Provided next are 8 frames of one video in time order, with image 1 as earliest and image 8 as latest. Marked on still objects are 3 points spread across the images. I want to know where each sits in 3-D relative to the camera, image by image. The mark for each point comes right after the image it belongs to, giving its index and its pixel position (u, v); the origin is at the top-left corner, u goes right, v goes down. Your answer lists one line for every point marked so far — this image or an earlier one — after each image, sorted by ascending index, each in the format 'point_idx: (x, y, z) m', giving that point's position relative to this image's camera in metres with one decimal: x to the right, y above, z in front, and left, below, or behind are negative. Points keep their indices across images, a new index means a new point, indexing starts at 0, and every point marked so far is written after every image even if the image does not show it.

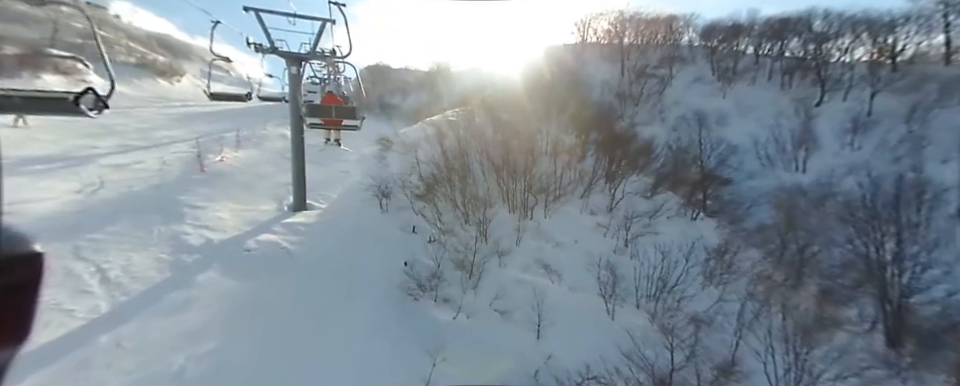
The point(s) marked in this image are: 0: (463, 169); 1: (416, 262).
0: (-0.5, +0.8, +12.9) m
1: (-1.6, -1.7, +9.1) m
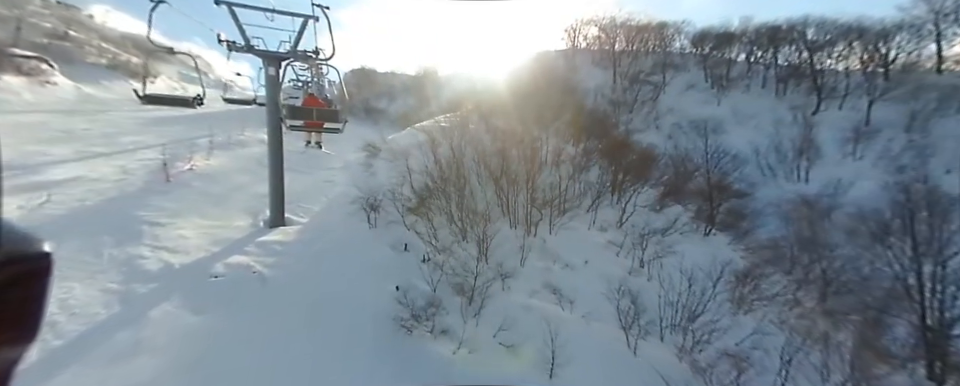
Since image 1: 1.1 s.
0: (-0.6, +0.4, +12.0) m
1: (-1.5, -2.0, +8.0) m
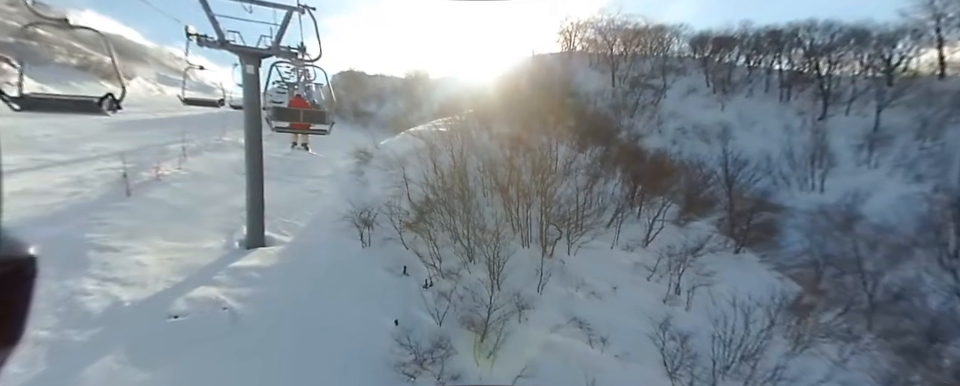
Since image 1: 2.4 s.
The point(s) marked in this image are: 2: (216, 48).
0: (-0.5, 0.0, +10.8) m
1: (-1.3, -2.4, +6.8) m
2: (-6.4, +3.5, +8.9) m
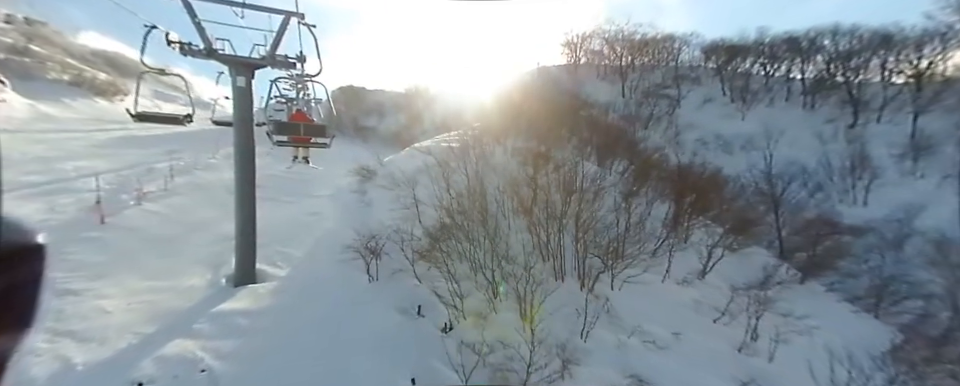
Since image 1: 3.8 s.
0: (+0.1, -0.6, +9.6) m
1: (-0.7, -2.9, +5.5) m
2: (-5.9, +2.9, +7.8) m
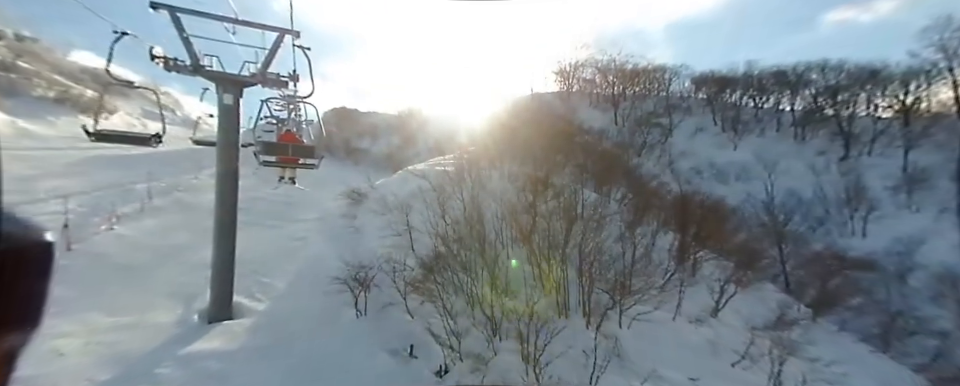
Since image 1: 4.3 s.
0: (0.0, -1.3, +9.1) m
1: (-0.7, -3.3, +4.9) m
2: (-5.9, +2.4, +7.4) m
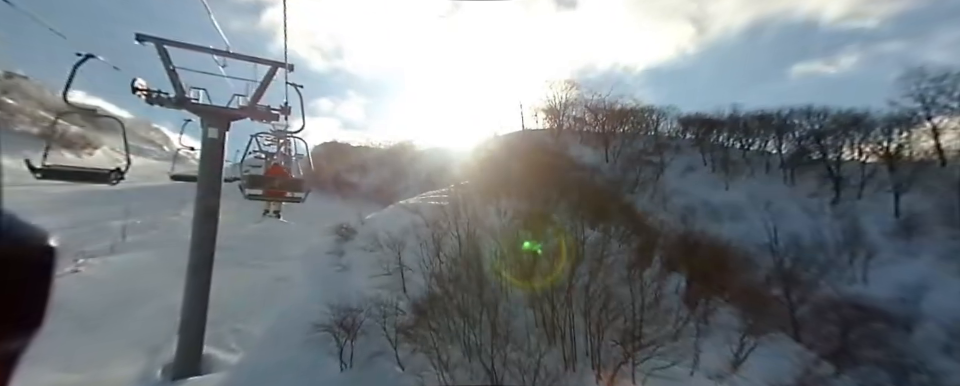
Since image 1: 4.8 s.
0: (-0.1, -2.2, +8.5) m
1: (-0.6, -3.7, +4.1) m
2: (-5.8, +1.7, +7.0) m
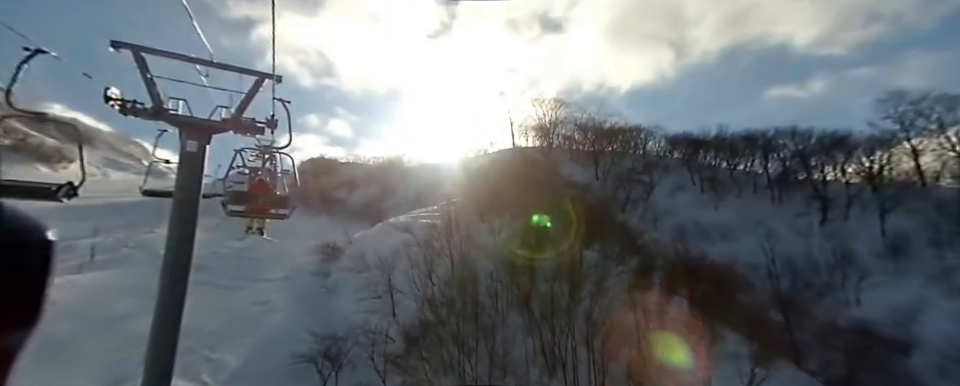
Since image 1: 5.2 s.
0: (-0.2, -2.6, +8.0) m
1: (-0.6, -4.0, +3.5) m
2: (-5.9, +1.4, +6.5) m
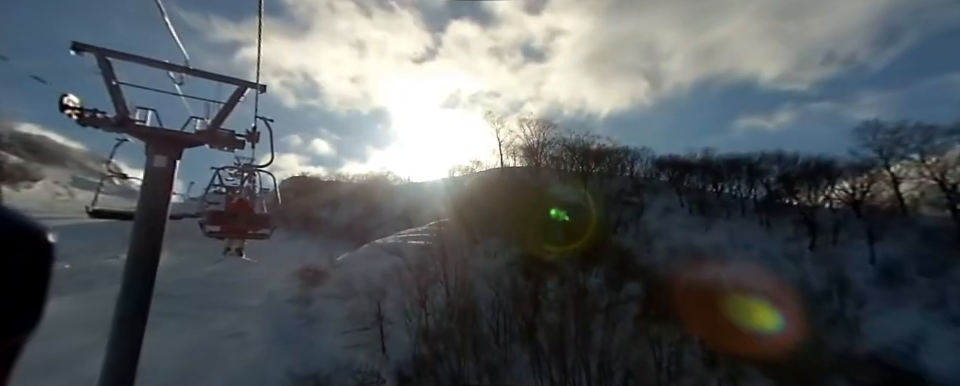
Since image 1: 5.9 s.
0: (-0.1, -3.1, +7.3) m
1: (-0.4, -4.2, +2.7) m
2: (-5.8, +1.1, +5.7) m
